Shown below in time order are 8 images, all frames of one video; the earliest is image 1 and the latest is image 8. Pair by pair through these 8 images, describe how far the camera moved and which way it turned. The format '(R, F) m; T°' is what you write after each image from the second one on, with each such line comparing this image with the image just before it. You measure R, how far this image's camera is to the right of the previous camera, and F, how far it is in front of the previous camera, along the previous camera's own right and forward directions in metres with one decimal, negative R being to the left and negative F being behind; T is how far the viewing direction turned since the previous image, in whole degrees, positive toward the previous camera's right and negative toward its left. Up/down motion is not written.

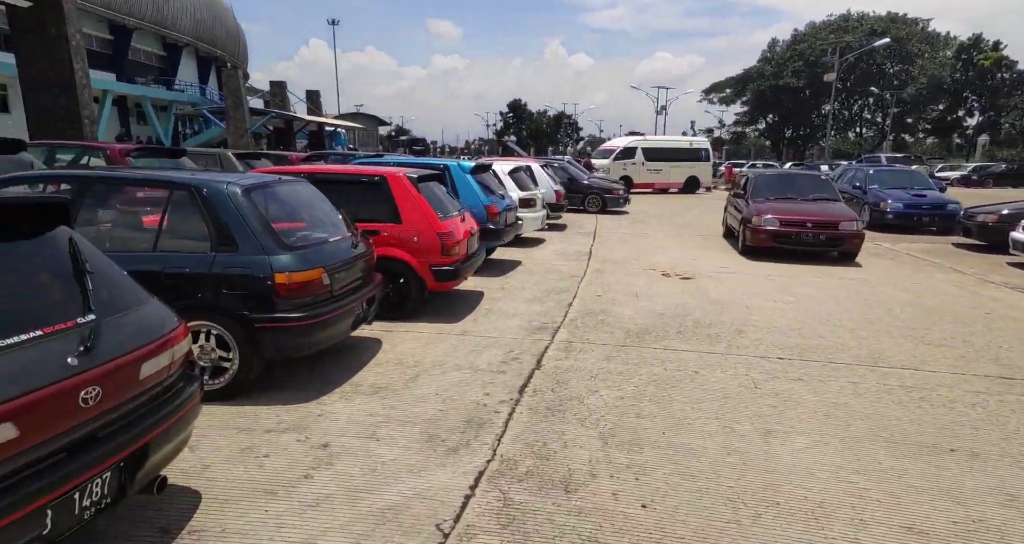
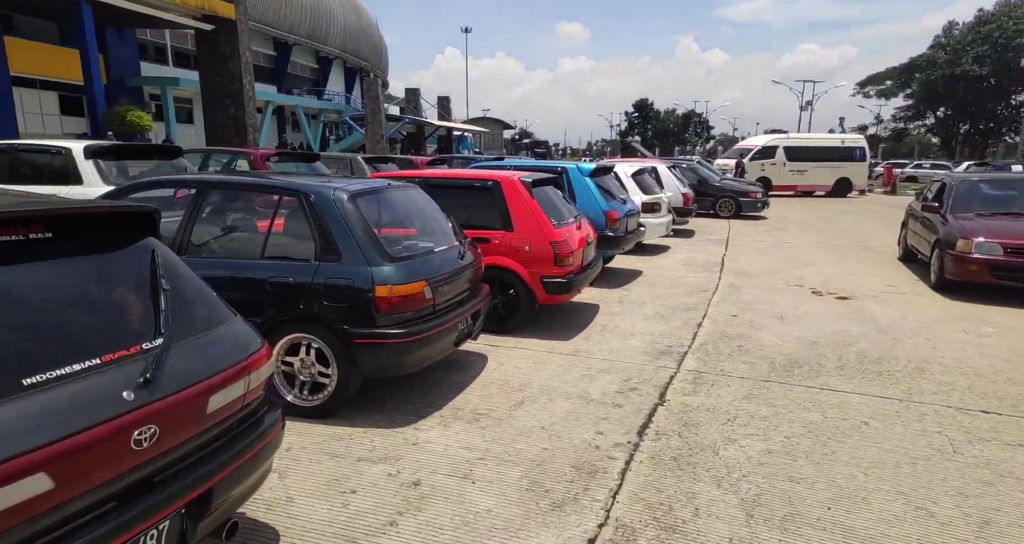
(0.0, +0.5) m; -12°
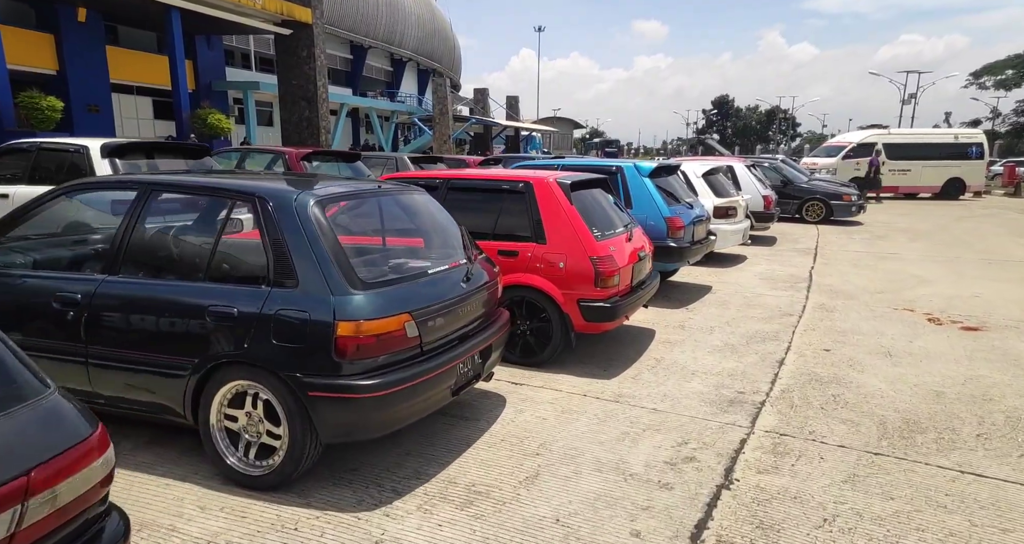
(+0.3, +1.0) m; -7°
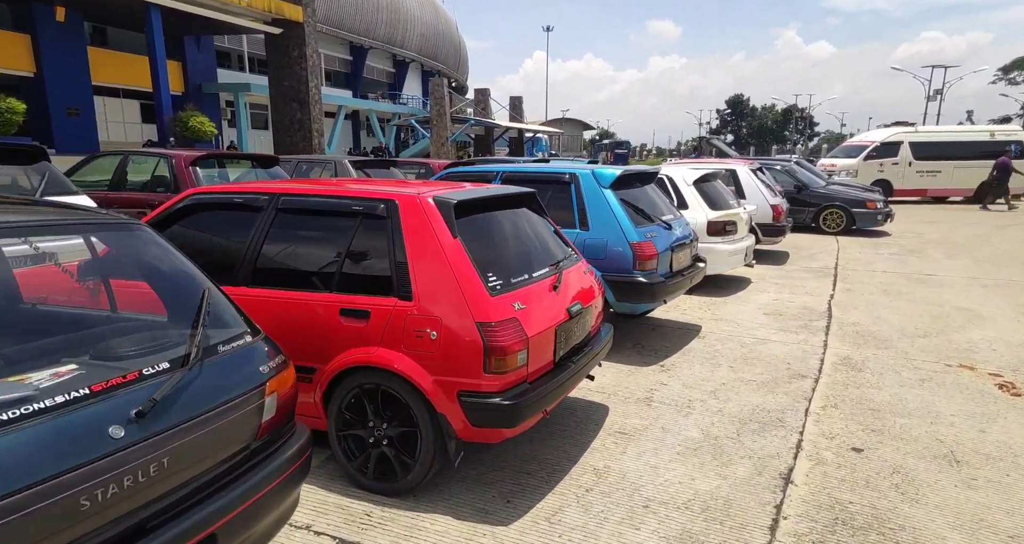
(+0.8, +1.7) m; -1°
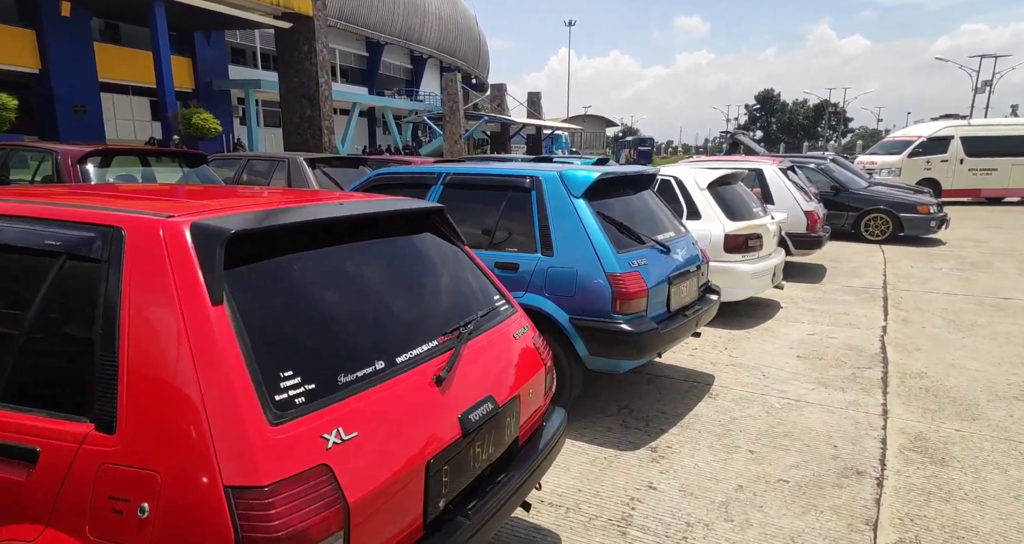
(+0.6, +1.5) m; -2°
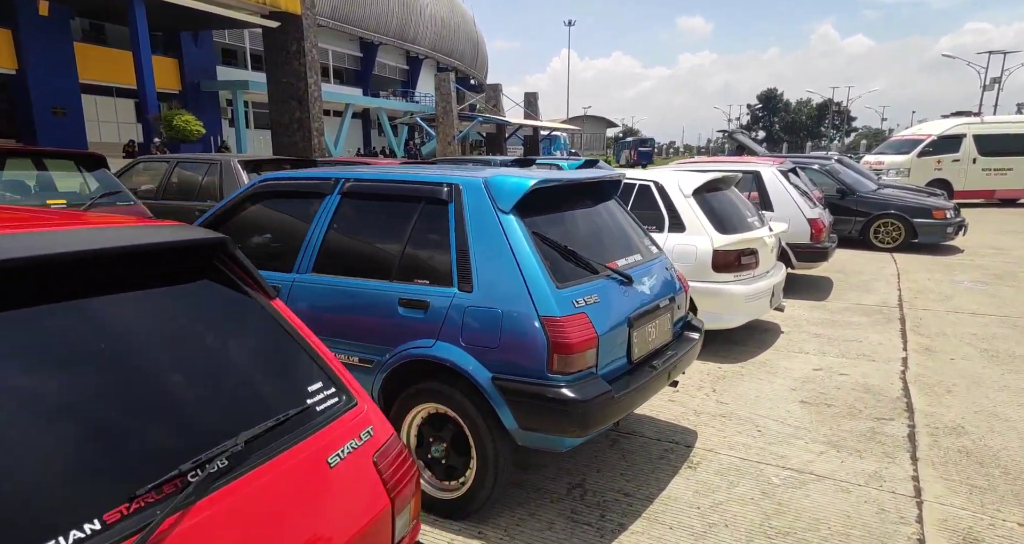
(+0.5, +1.0) m; 0°
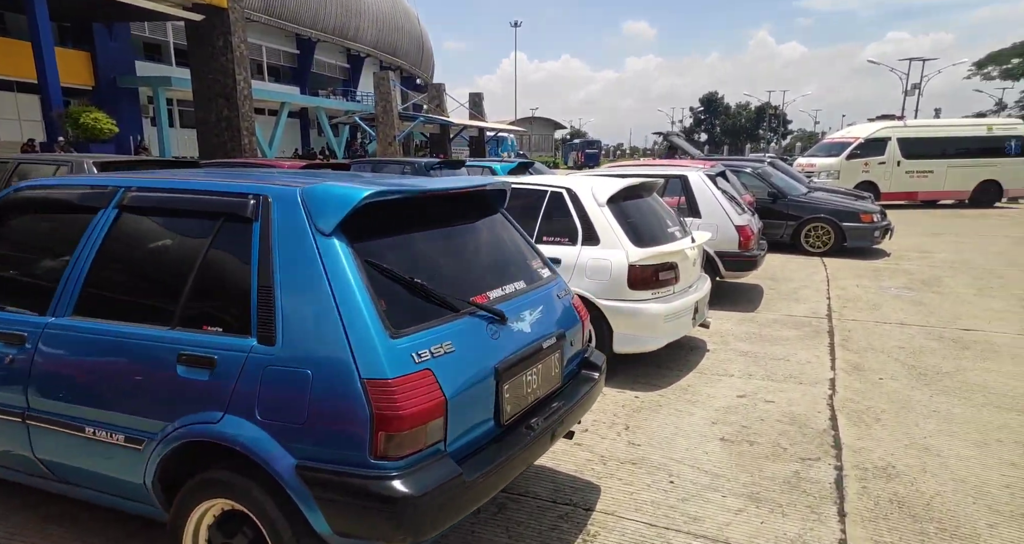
(+0.5, +0.6) m; +5°
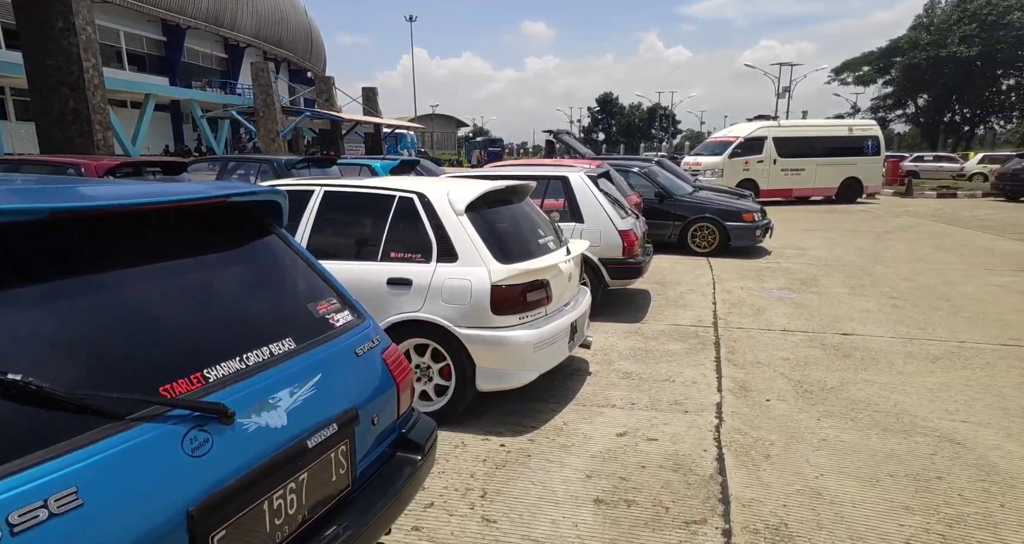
(+0.5, +0.8) m; +9°
